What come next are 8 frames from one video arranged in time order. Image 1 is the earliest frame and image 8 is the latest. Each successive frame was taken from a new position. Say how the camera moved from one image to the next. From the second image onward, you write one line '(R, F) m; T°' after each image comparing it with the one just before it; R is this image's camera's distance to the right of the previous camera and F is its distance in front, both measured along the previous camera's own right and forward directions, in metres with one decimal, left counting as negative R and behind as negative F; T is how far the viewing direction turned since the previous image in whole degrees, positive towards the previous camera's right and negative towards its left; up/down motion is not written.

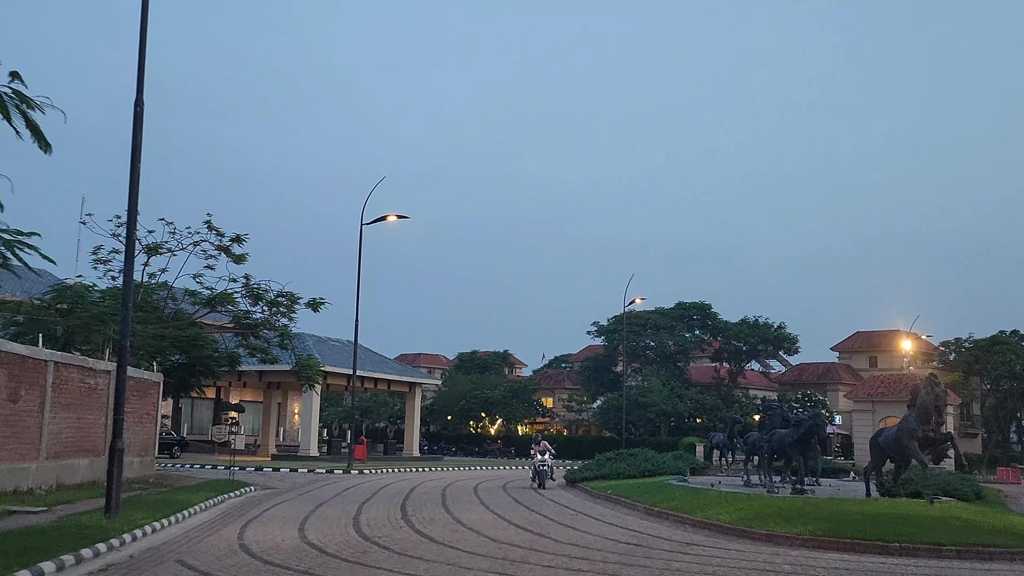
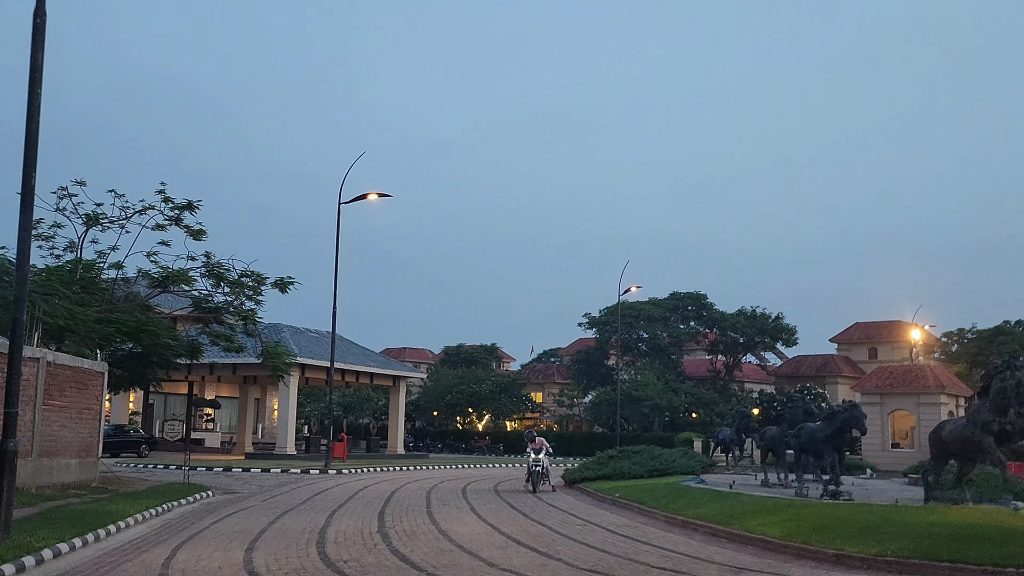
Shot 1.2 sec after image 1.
(-0.2, +3.0) m; +1°
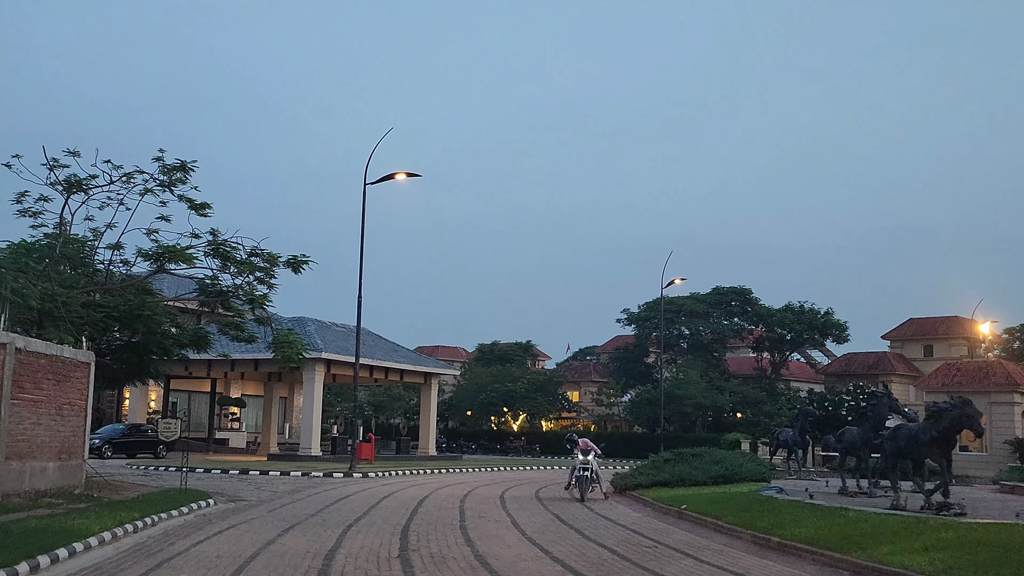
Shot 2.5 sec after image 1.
(-0.3, +3.0) m; -2°
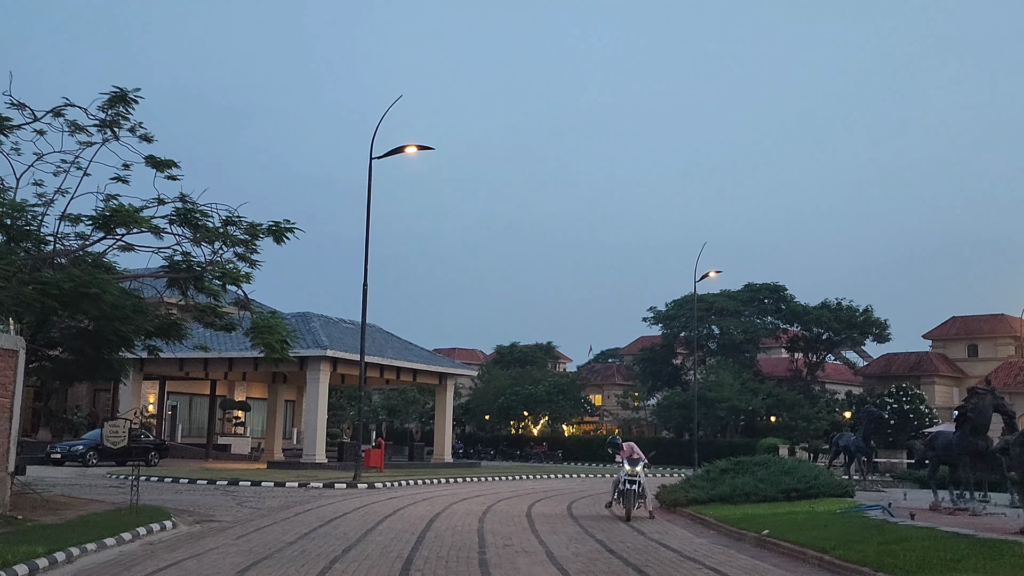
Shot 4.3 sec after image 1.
(-0.2, +3.8) m; -1°
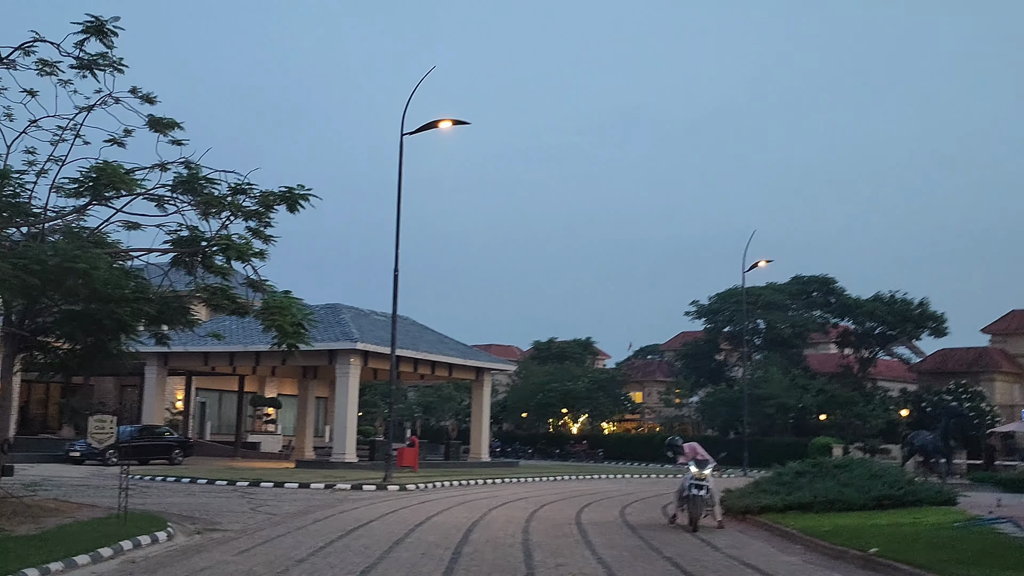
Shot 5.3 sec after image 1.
(-0.2, +2.3) m; -2°
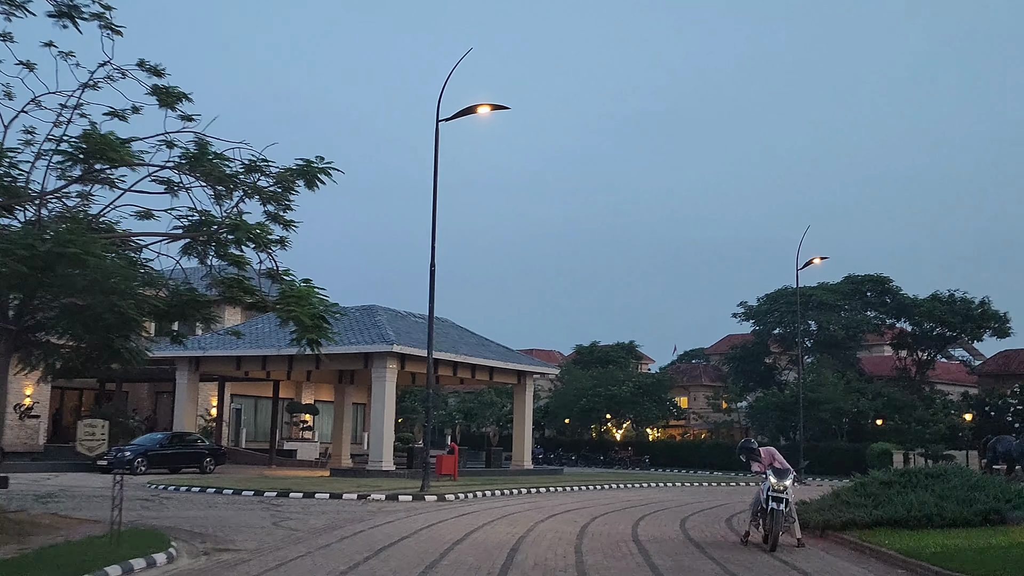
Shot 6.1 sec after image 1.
(-0.1, +1.8) m; -2°
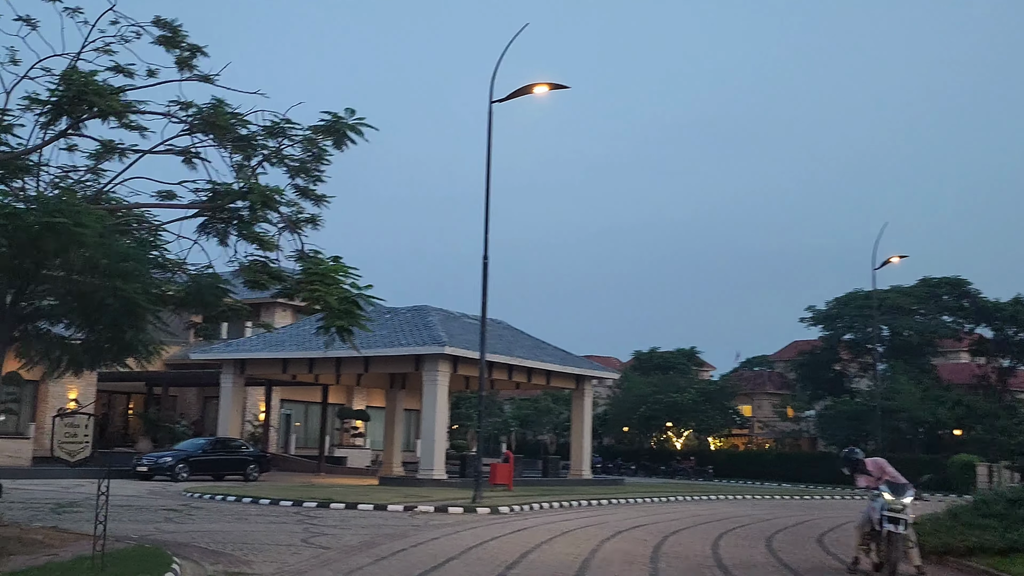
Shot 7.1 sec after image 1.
(-0.1, +2.1) m; -3°
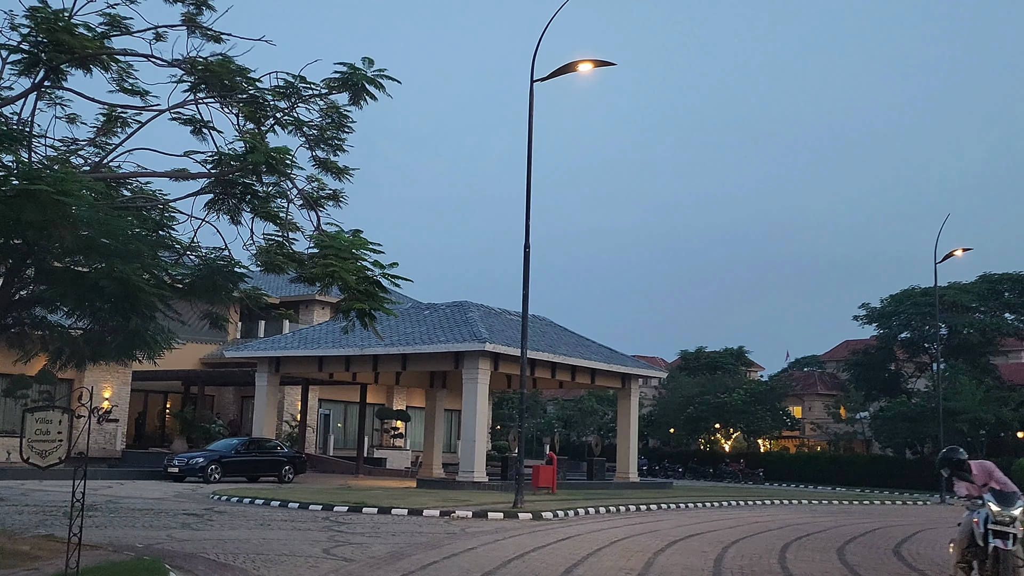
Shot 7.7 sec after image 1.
(0.0, +1.5) m; -3°
